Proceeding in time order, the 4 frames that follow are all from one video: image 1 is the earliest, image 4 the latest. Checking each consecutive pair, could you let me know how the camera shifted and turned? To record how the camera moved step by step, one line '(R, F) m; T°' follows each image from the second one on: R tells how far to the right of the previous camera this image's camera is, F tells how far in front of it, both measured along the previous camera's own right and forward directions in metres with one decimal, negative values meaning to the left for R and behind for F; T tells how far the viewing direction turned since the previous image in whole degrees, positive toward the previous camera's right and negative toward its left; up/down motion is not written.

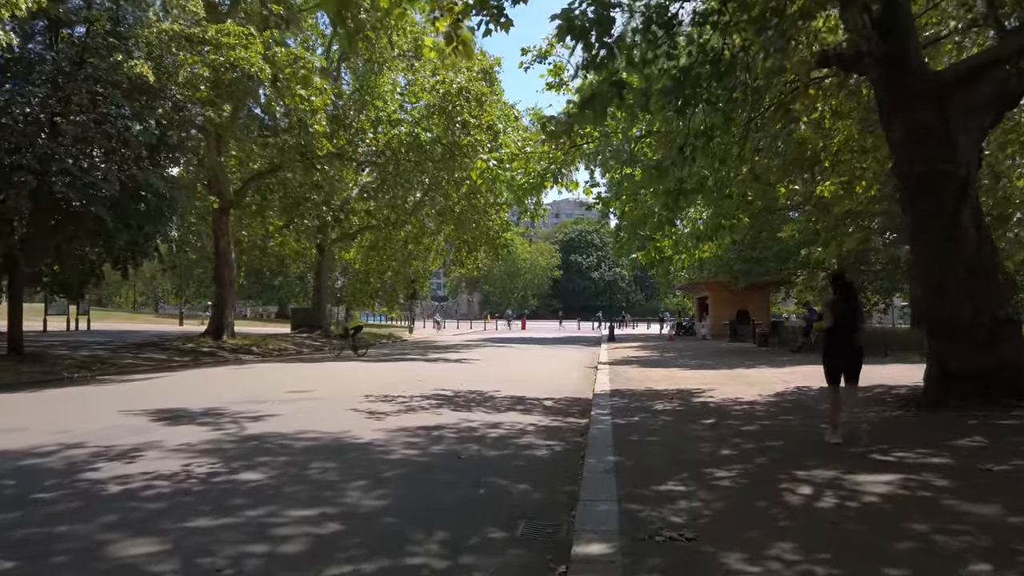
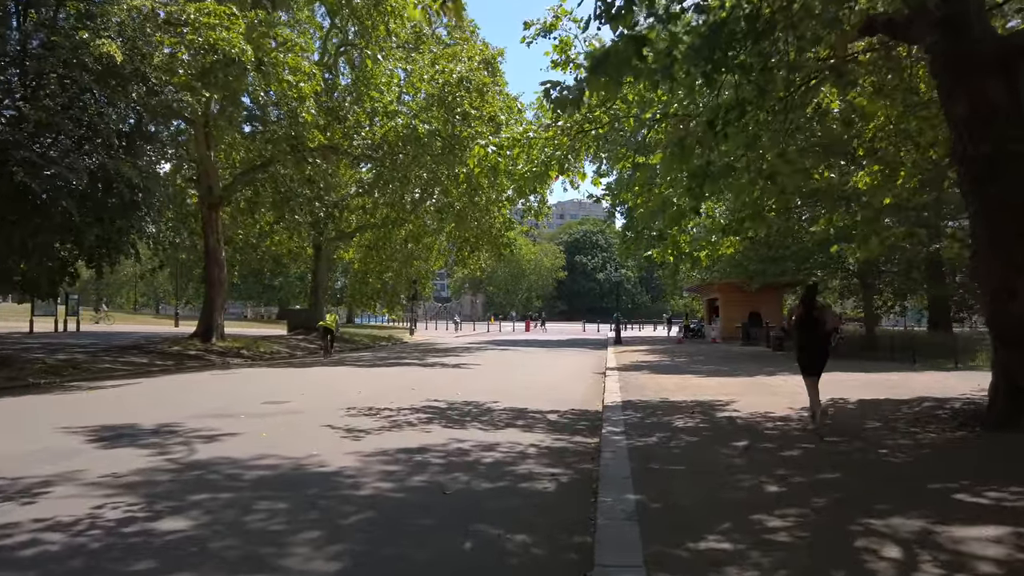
(+0.1, +1.4) m; 0°
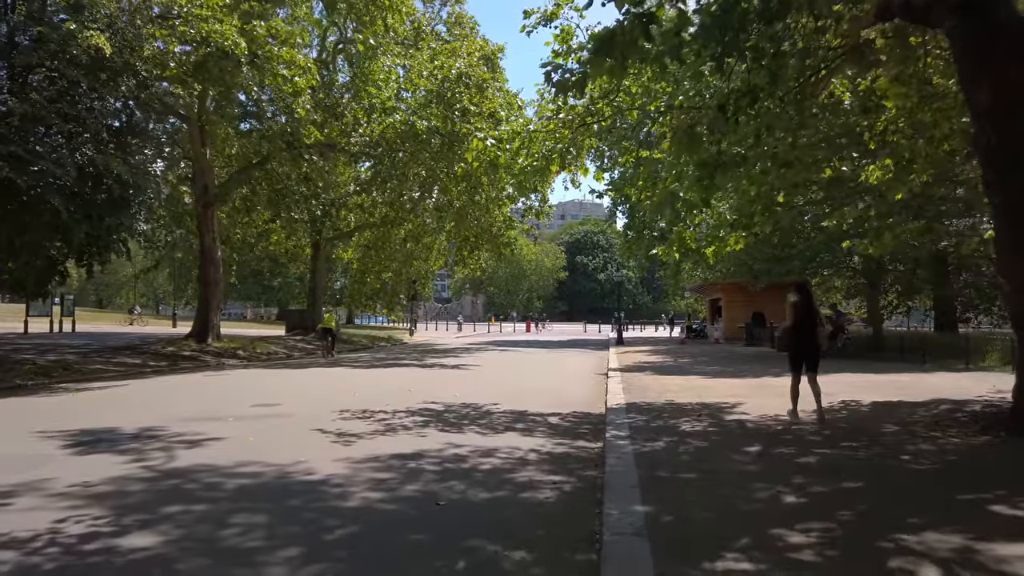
(0.0, +0.4) m; 0°
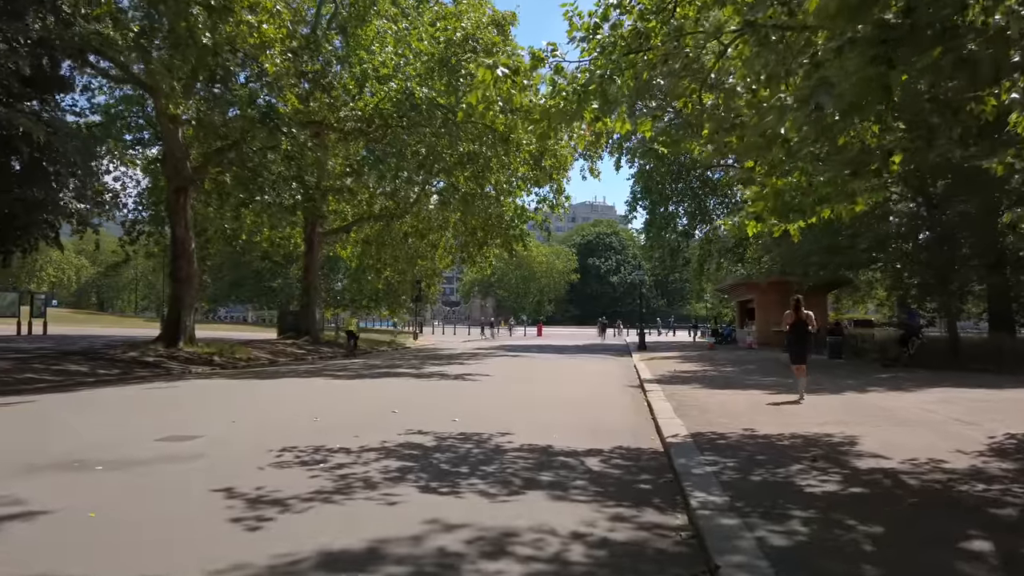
(-0.1, +3.6) m; -1°
